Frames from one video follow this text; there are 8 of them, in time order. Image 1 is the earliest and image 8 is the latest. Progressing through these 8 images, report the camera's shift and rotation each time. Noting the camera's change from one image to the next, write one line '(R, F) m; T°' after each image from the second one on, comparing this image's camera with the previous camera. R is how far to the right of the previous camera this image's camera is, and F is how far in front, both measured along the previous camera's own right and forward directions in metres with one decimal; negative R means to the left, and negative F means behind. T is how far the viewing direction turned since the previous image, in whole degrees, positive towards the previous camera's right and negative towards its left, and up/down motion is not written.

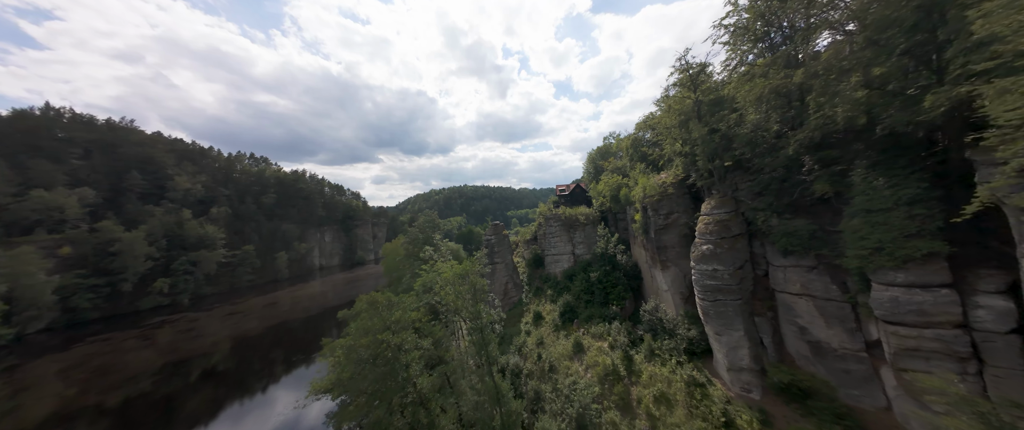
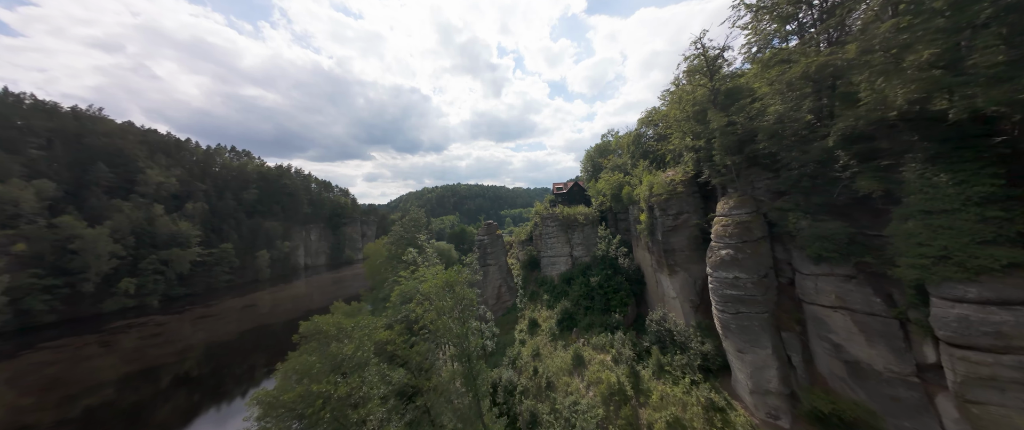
(-0.1, +1.9) m; +1°
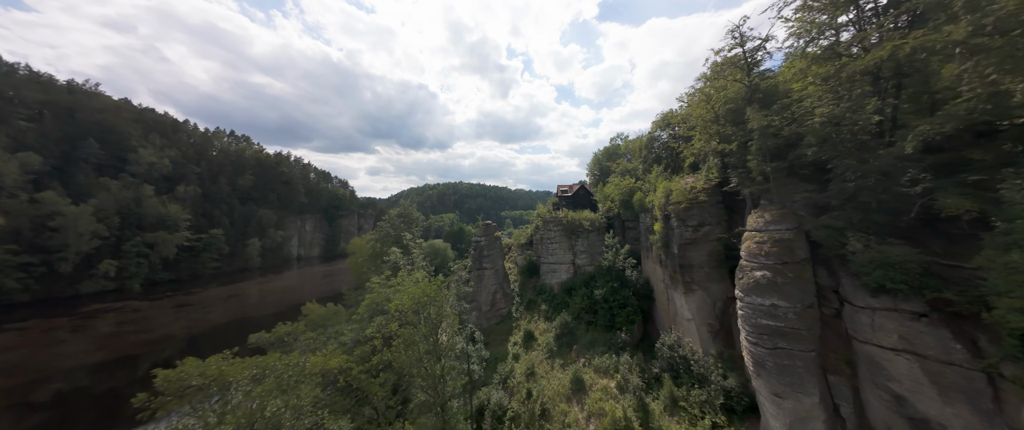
(0.0, +1.9) m; 0°
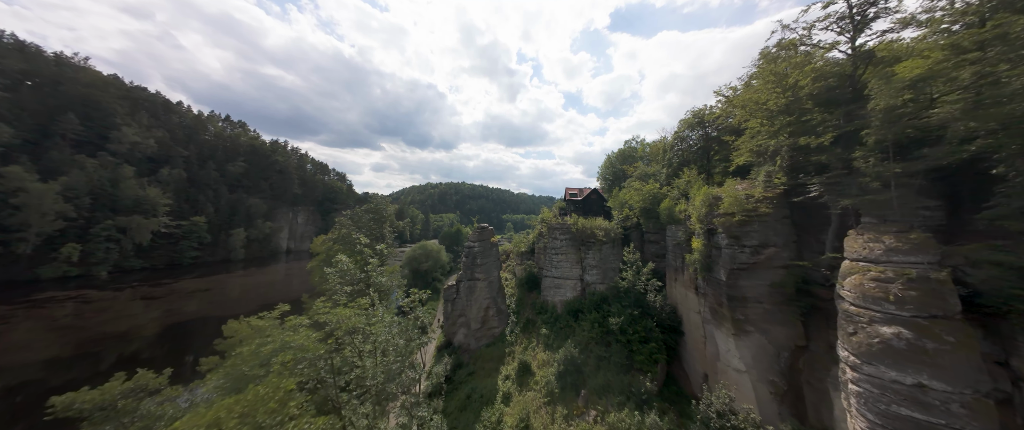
(+0.1, +3.8) m; 0°
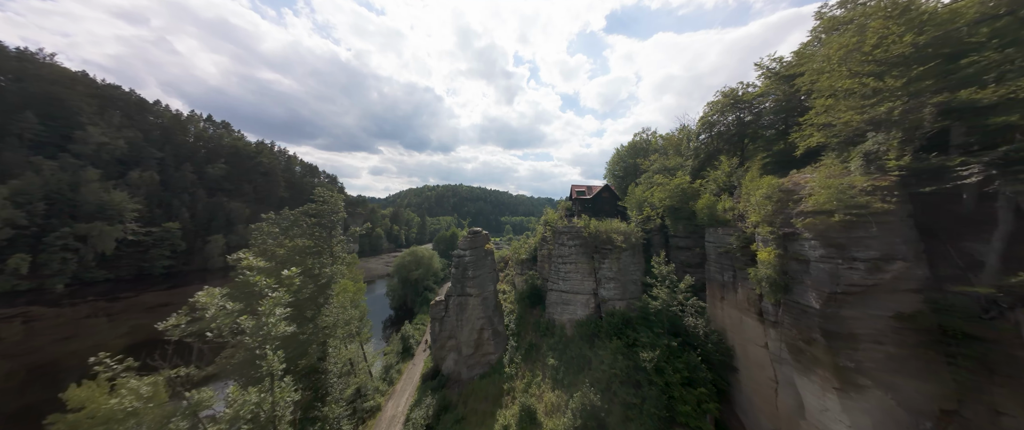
(0.0, +3.8) m; 0°
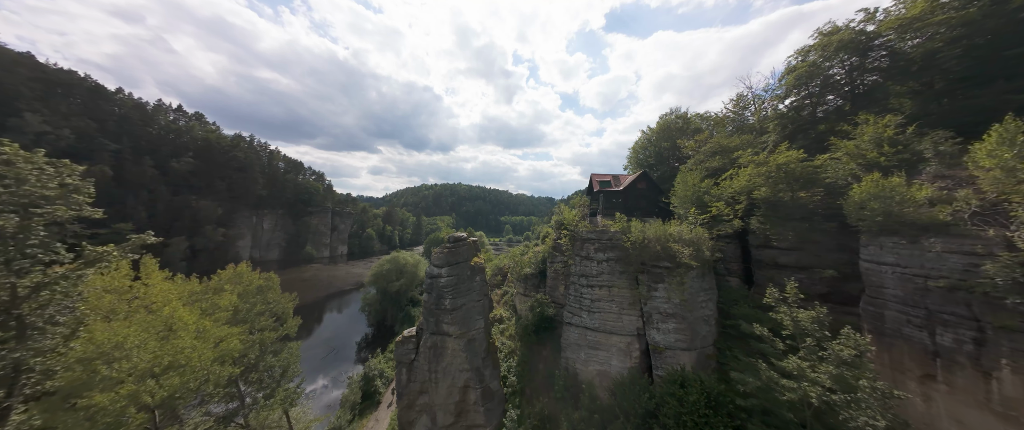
(0.0, +6.2) m; 0°
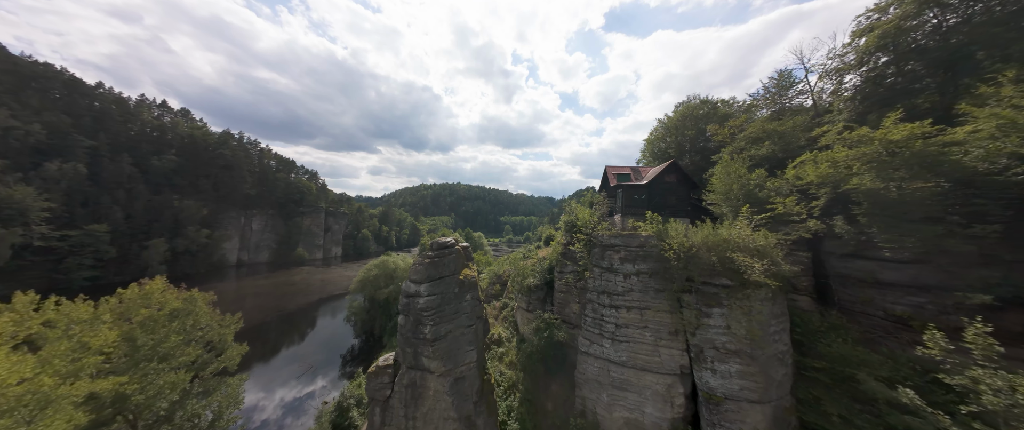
(0.0, +2.9) m; 0°
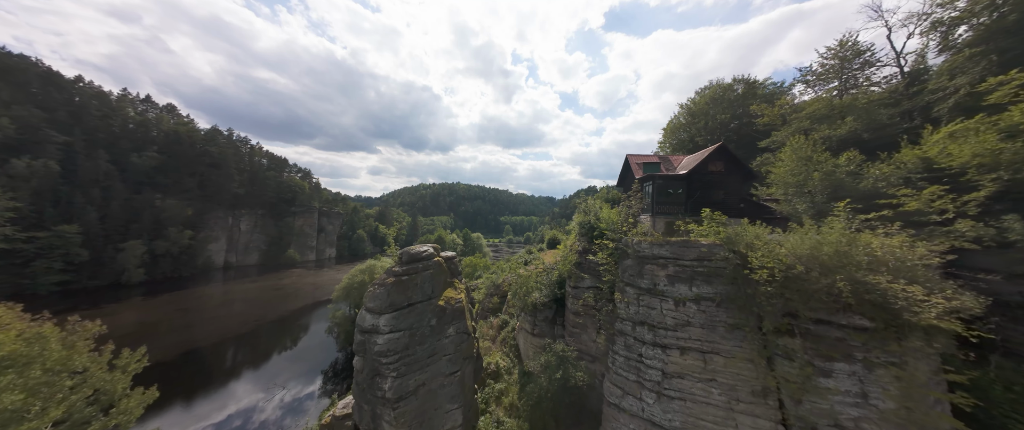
(0.0, +2.9) m; 0°
